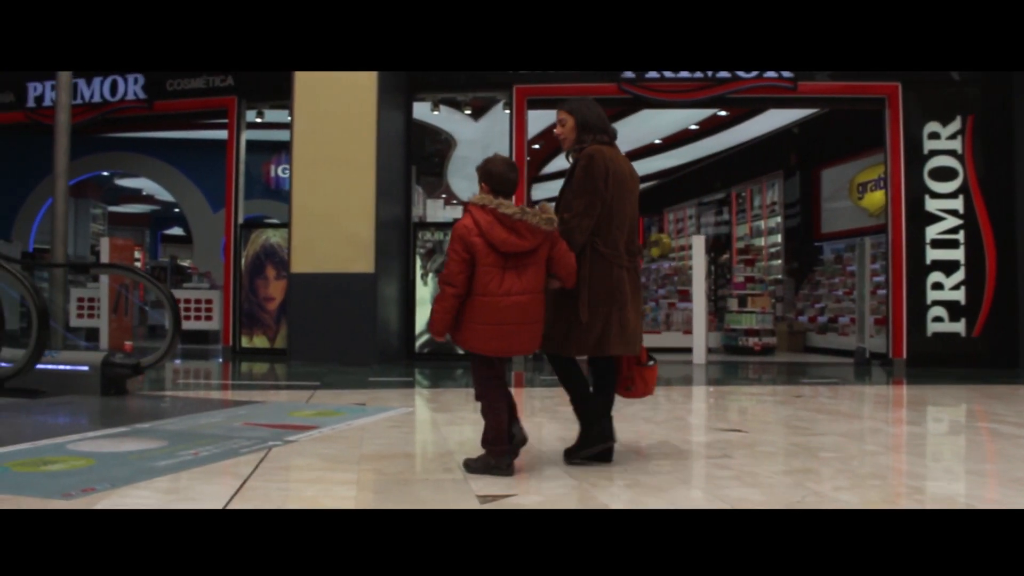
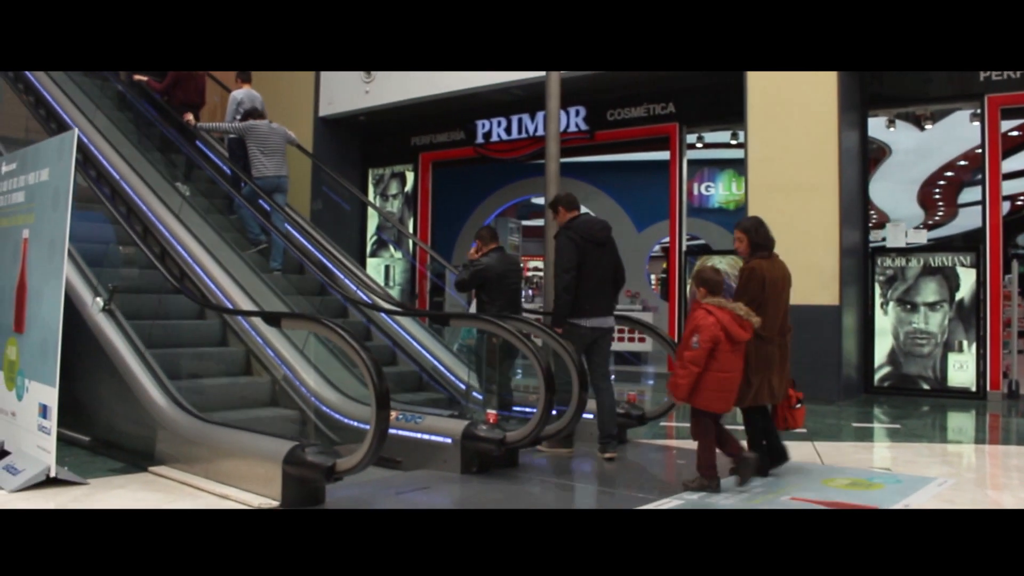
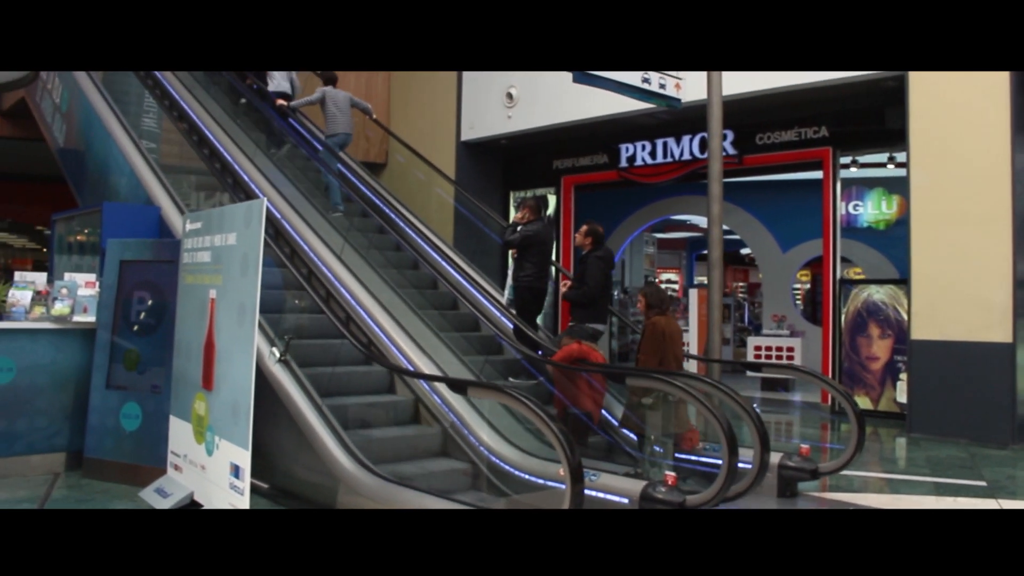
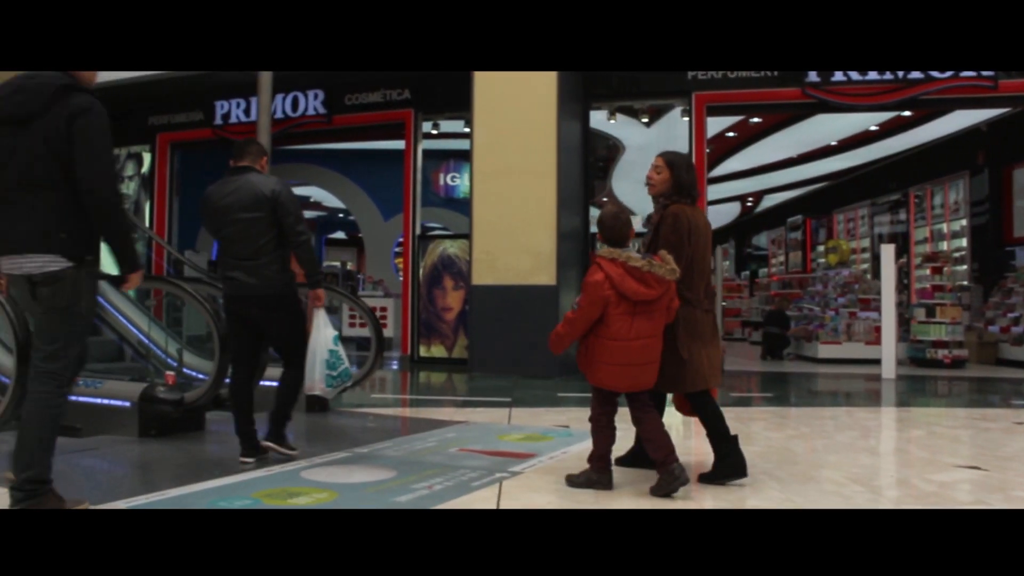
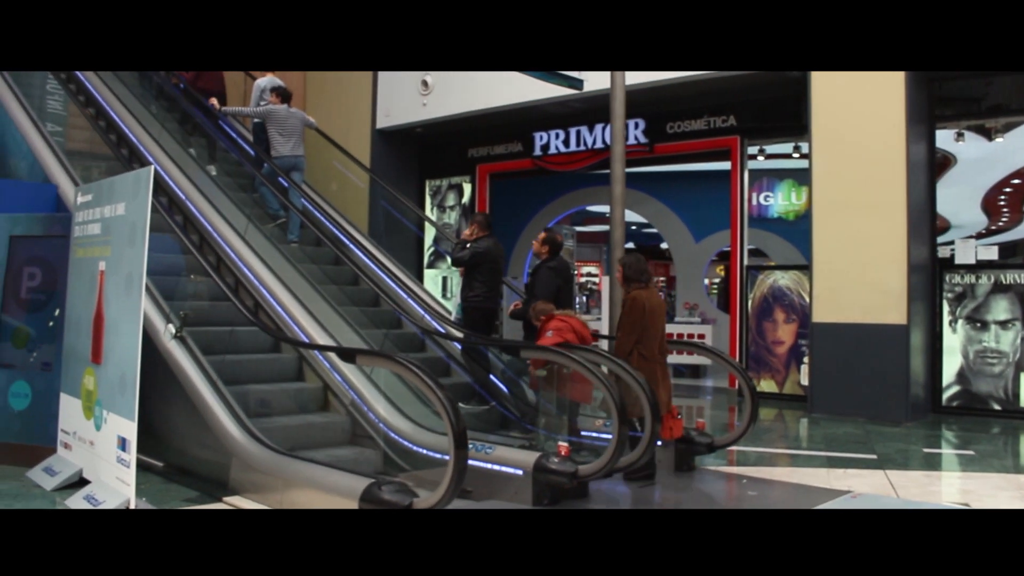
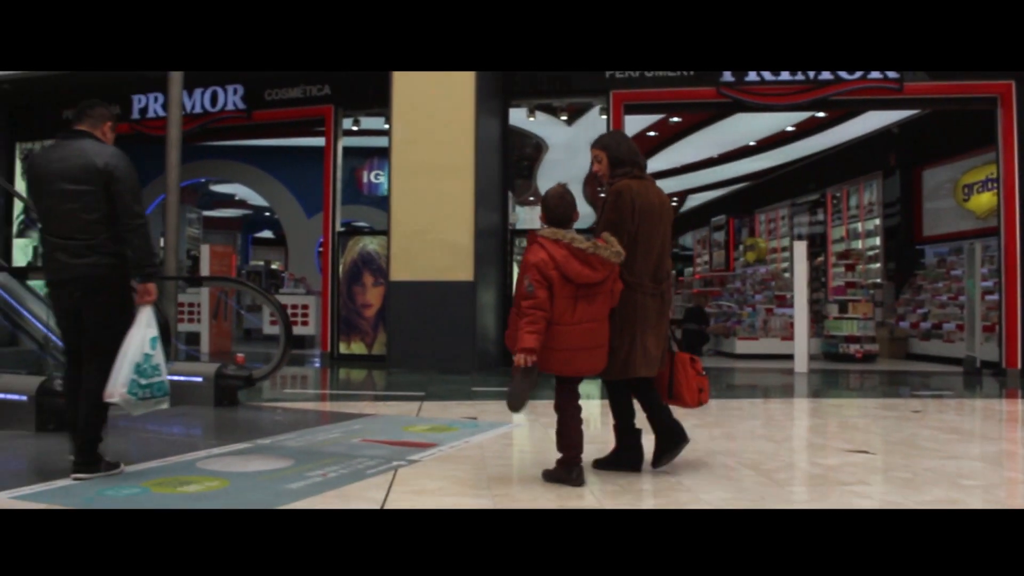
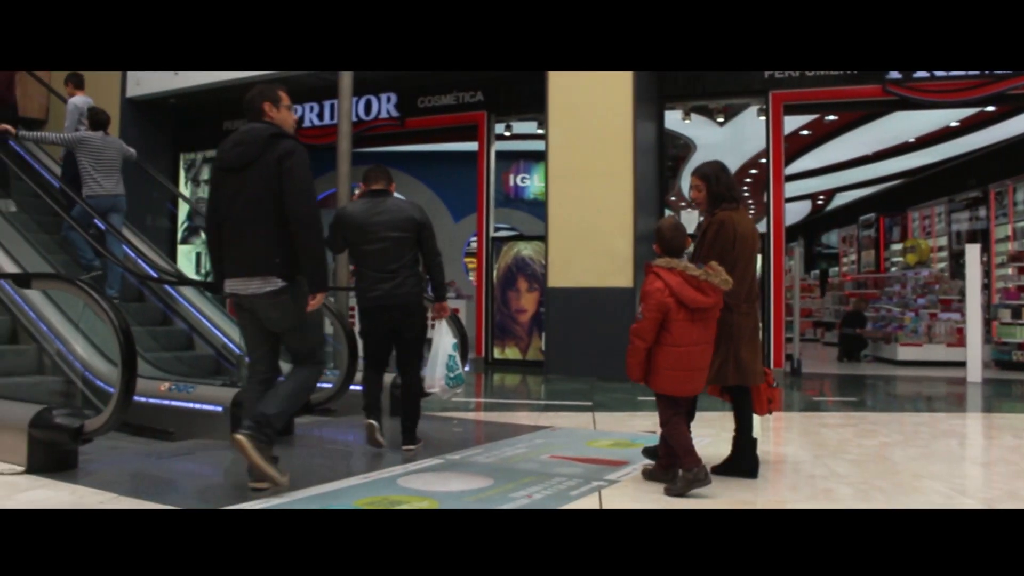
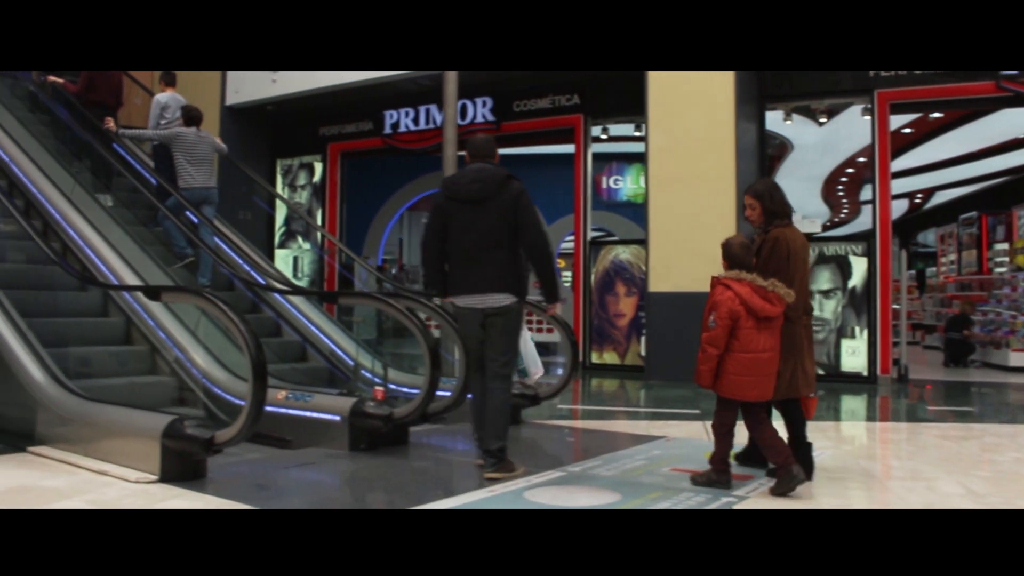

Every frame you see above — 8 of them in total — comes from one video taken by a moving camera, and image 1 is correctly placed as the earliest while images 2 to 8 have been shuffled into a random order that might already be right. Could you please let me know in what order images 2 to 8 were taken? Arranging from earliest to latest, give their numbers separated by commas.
6, 4, 7, 8, 2, 5, 3
